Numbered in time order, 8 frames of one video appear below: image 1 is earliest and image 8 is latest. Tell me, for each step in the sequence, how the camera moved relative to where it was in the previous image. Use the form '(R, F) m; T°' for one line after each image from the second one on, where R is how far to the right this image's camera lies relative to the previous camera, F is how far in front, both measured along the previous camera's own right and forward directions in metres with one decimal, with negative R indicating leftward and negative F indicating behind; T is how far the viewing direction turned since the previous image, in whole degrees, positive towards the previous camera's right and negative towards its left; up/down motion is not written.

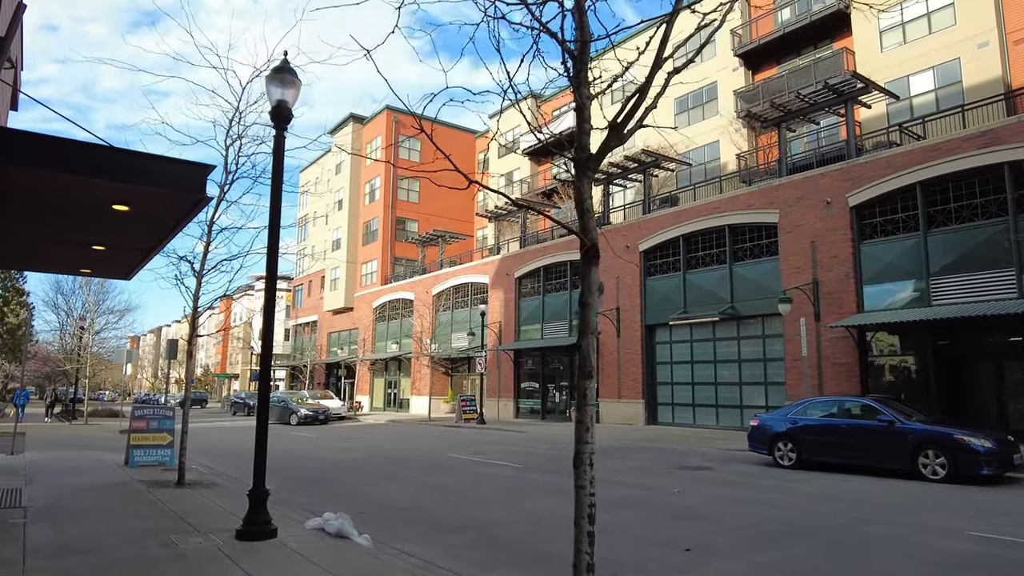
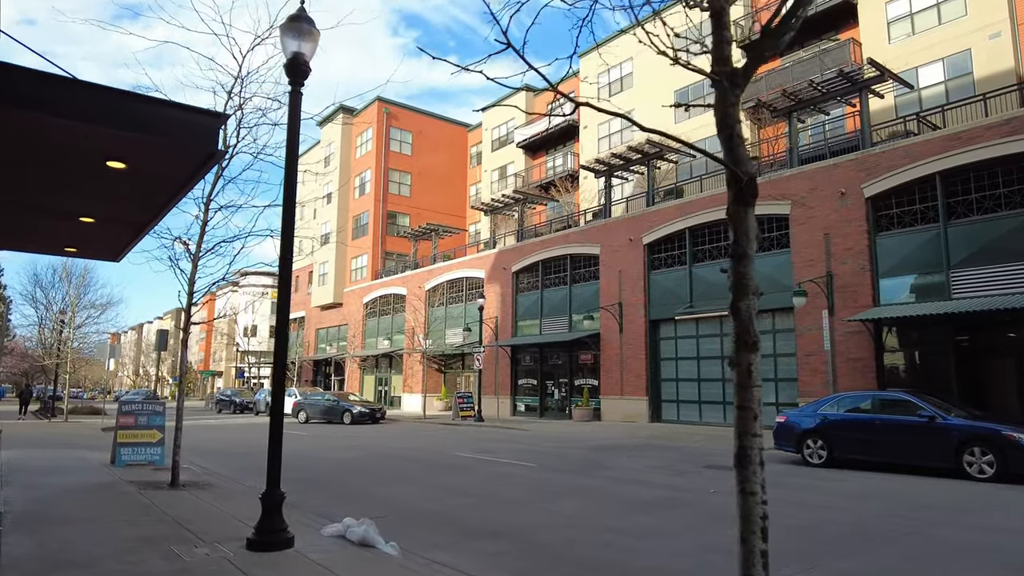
(-0.6, +0.9) m; +1°
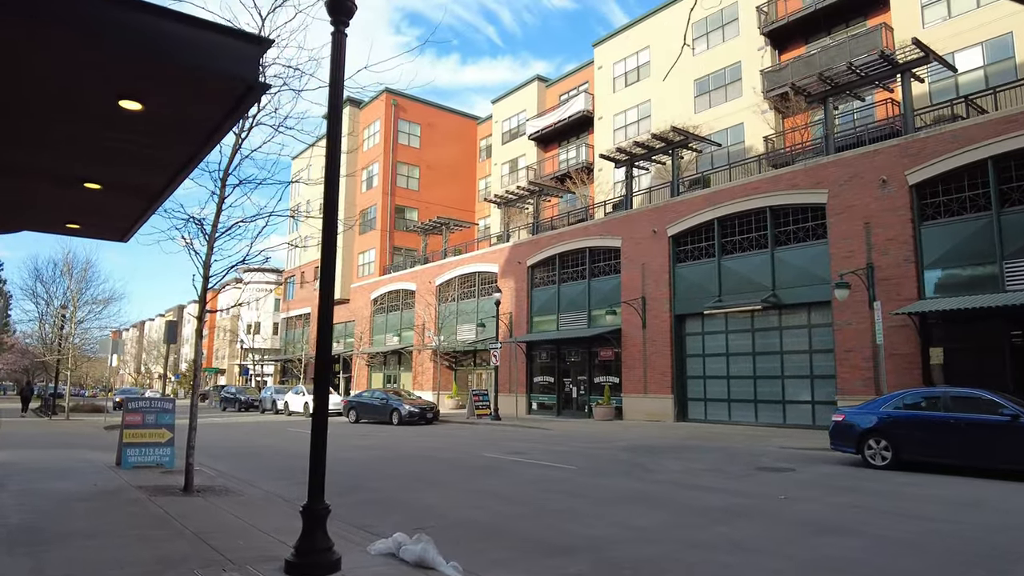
(-0.6, +1.0) m; 0°
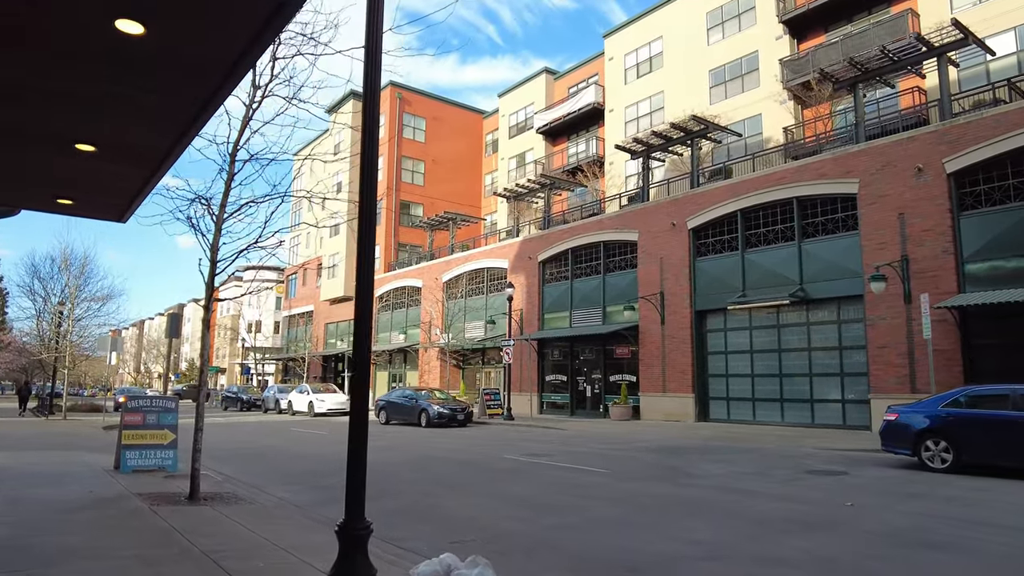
(-0.5, +0.9) m; 0°
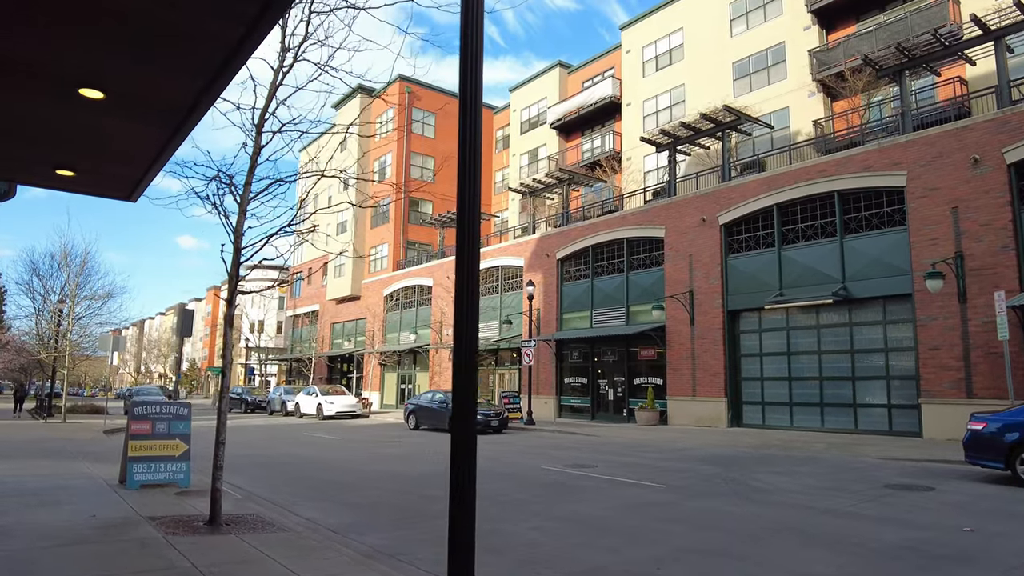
(-0.7, +1.2) m; 0°
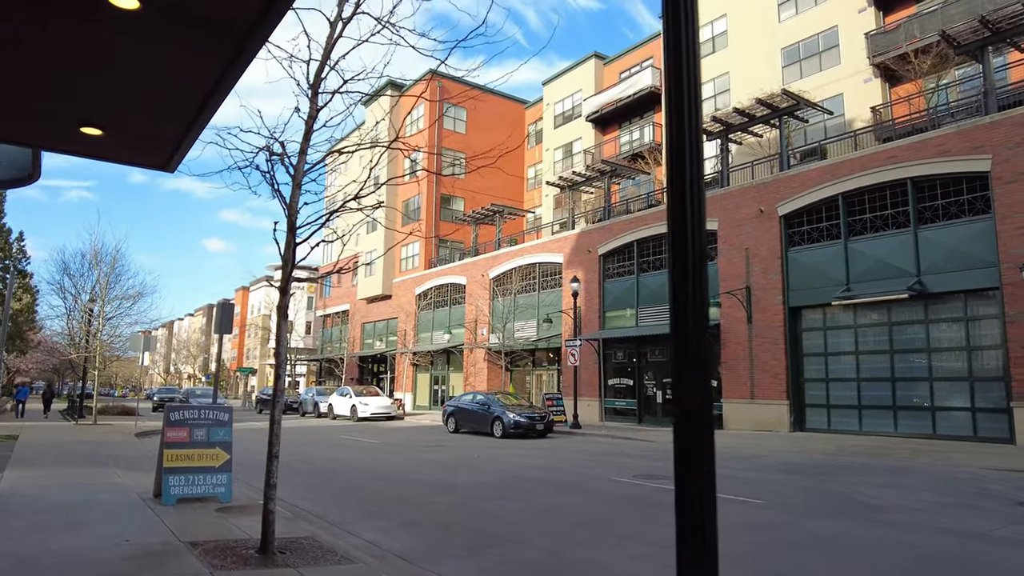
(-0.7, +1.2) m; -2°
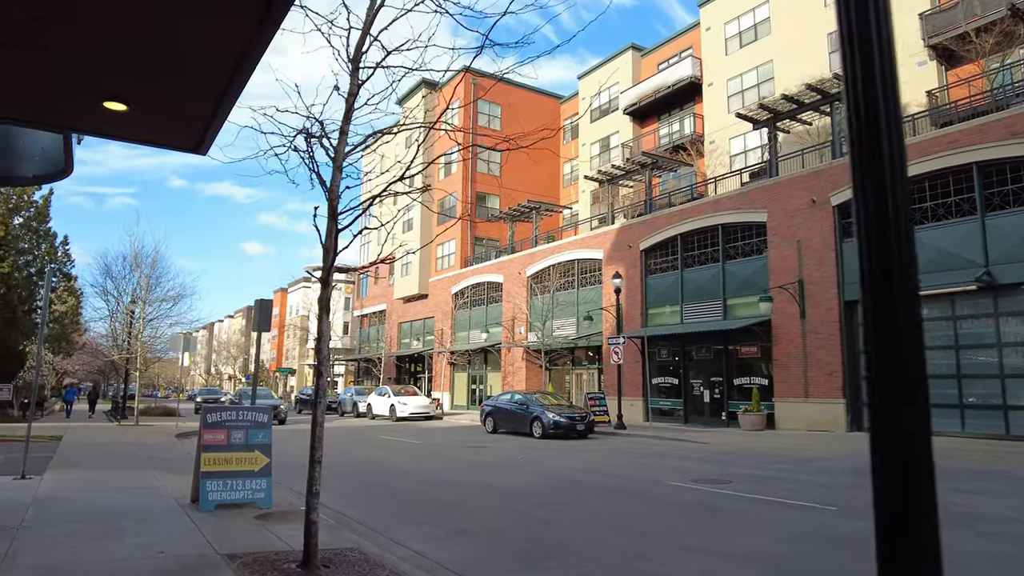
(-0.2, +0.6) m; -3°
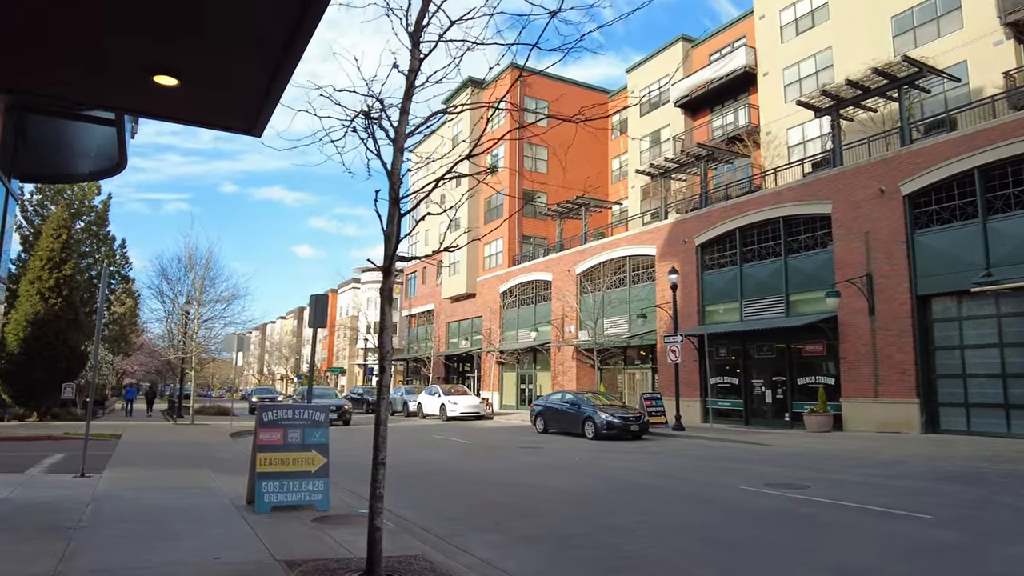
(-0.2, +0.5) m; -4°
